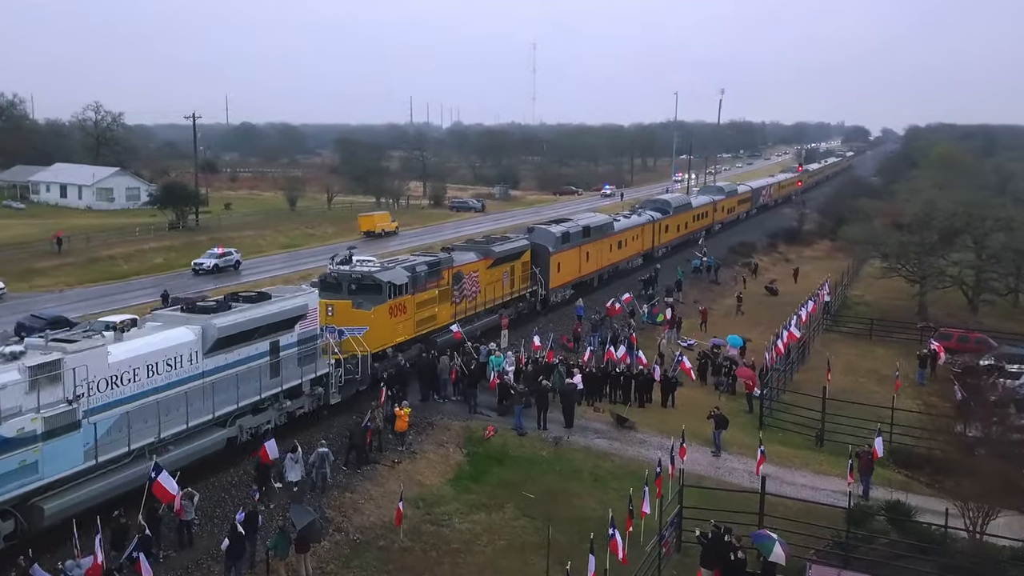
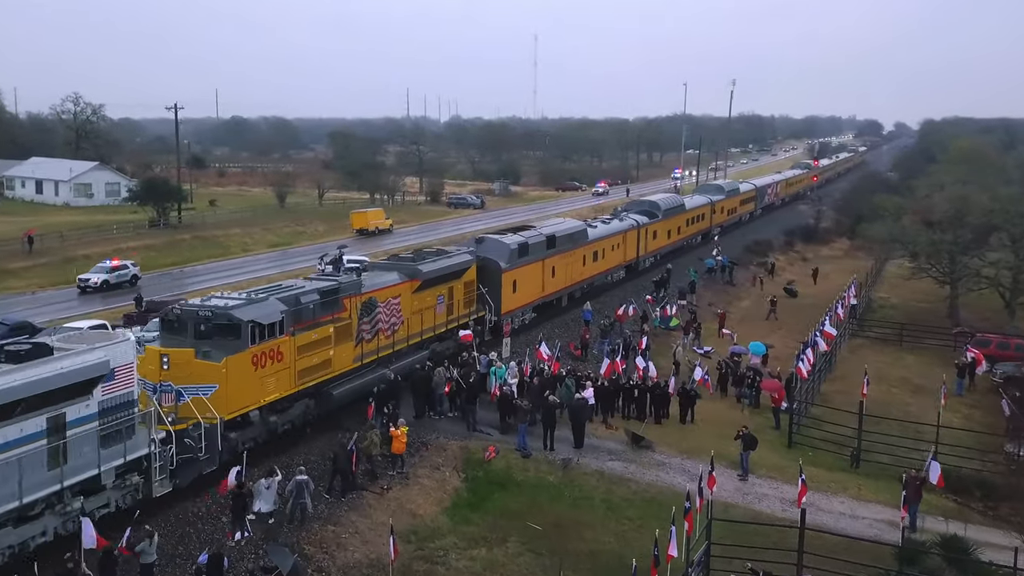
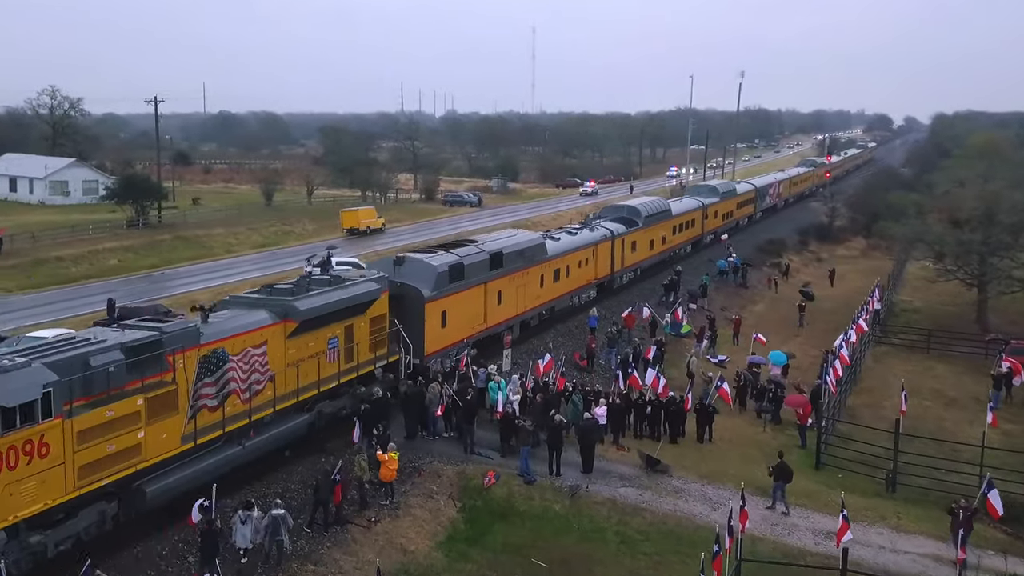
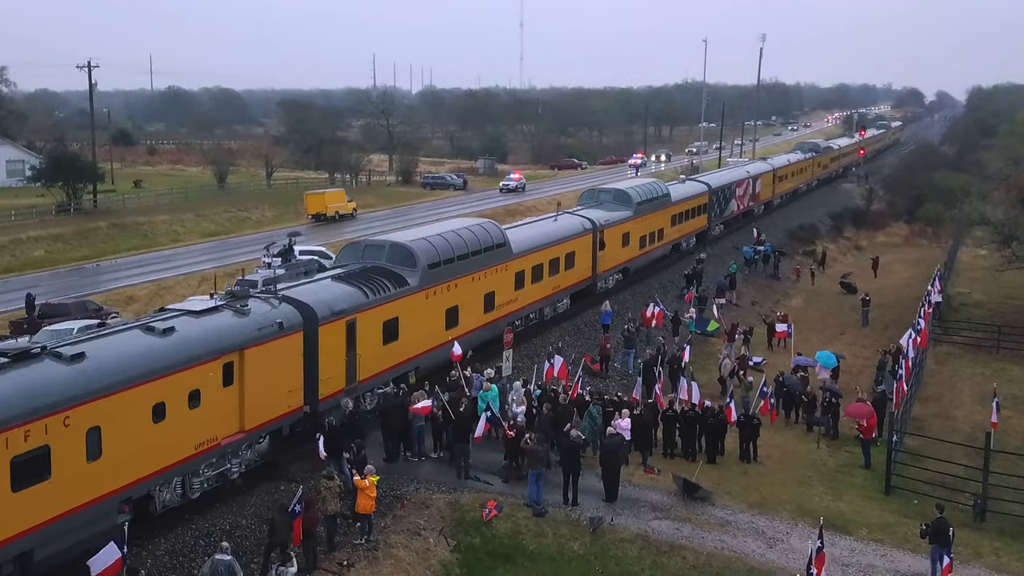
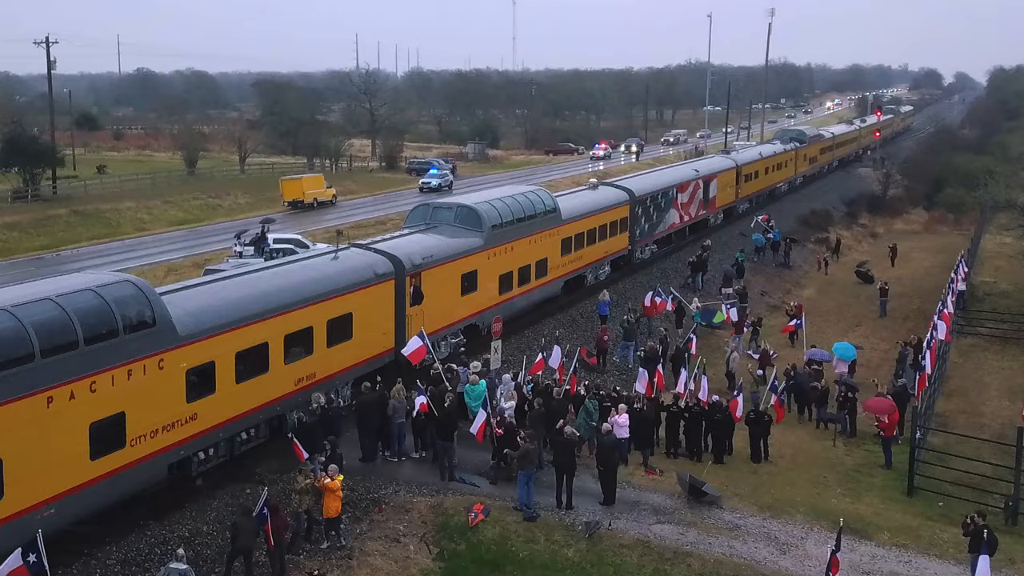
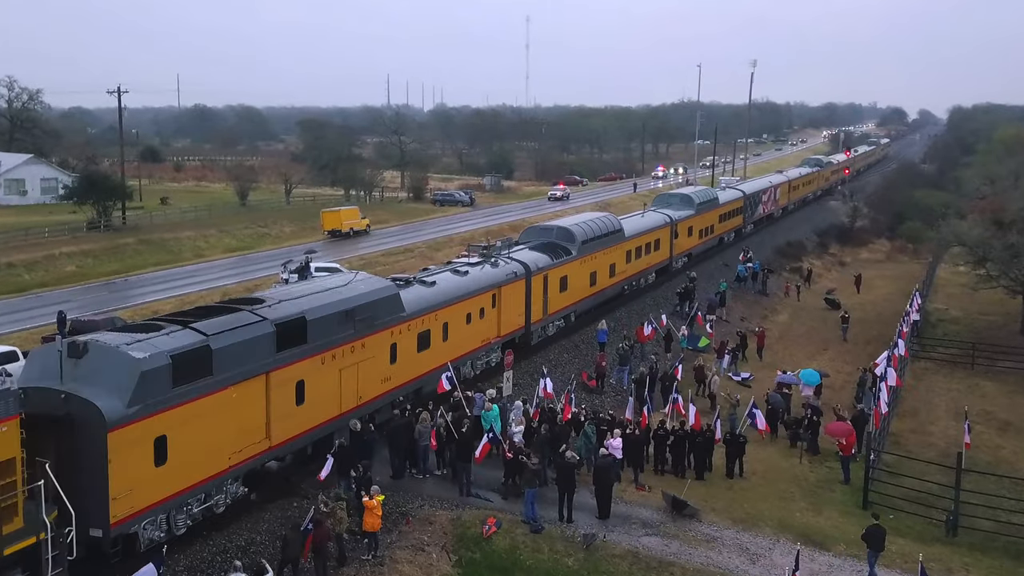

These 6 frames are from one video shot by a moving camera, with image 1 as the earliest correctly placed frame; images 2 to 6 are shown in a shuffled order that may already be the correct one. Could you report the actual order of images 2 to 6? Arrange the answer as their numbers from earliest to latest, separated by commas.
2, 3, 6, 4, 5
